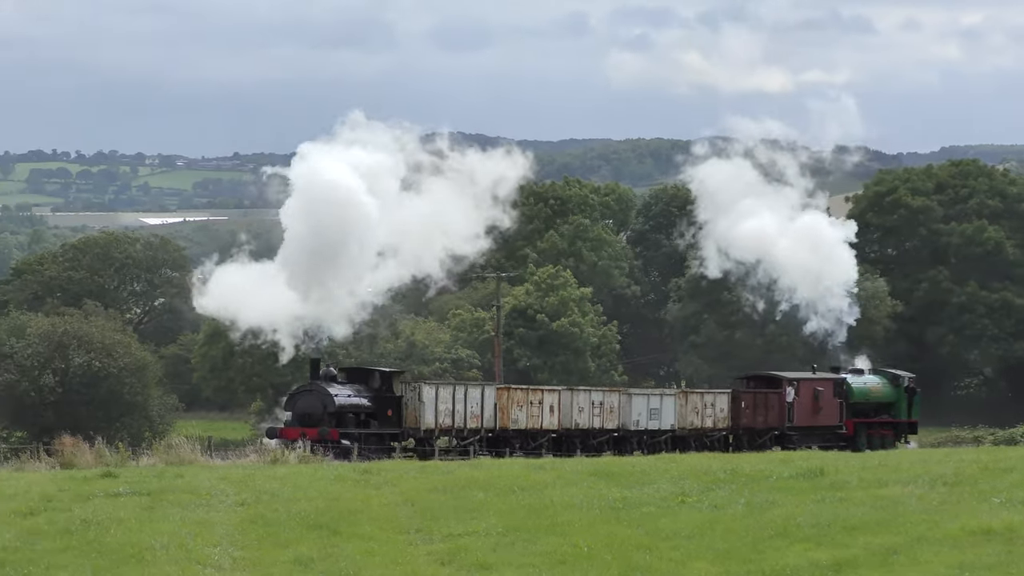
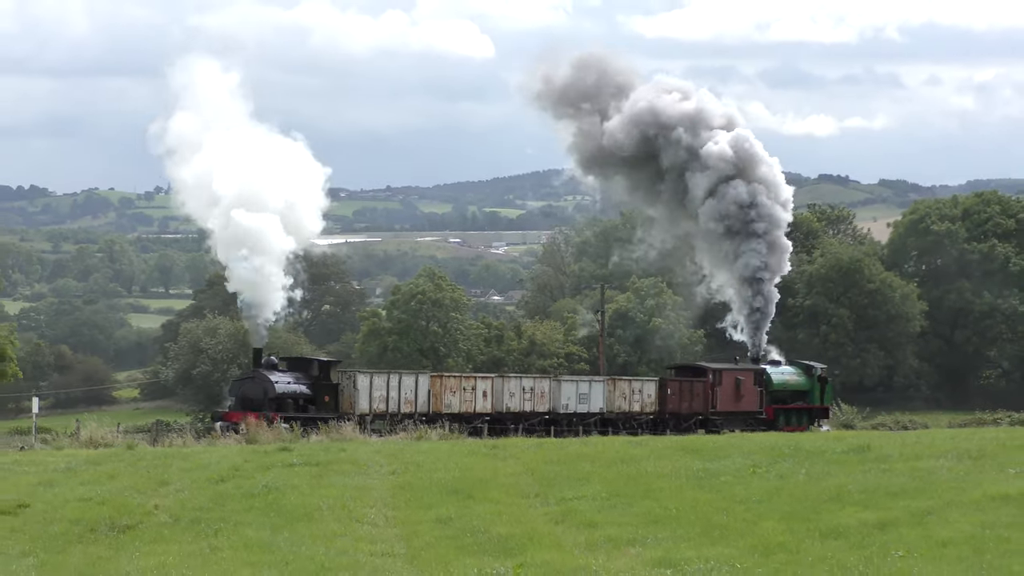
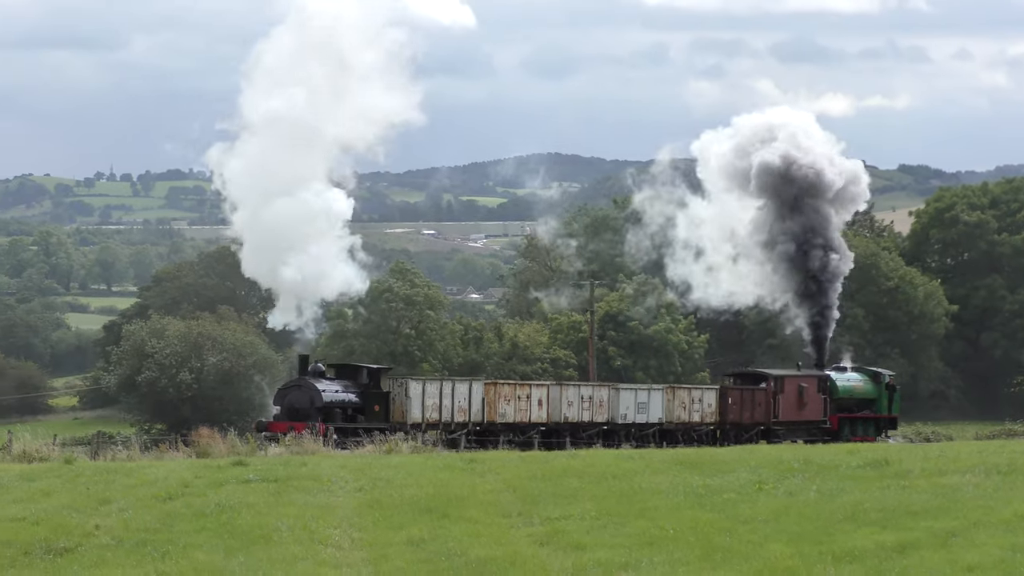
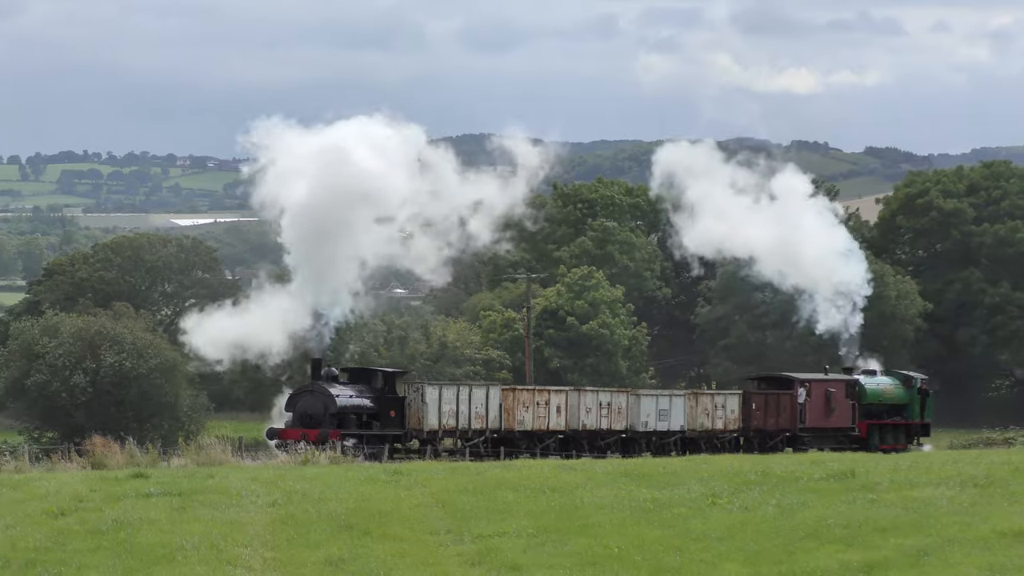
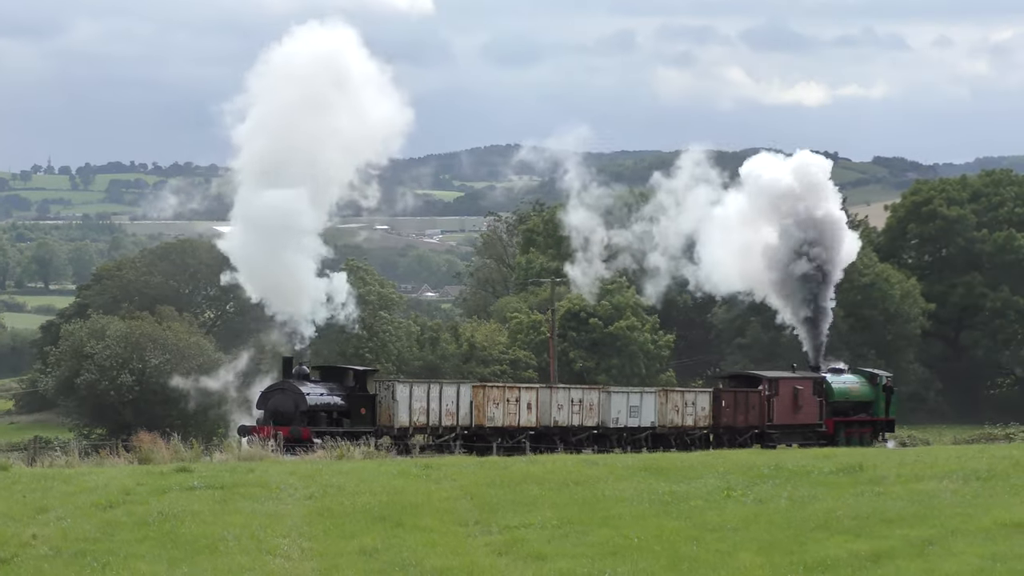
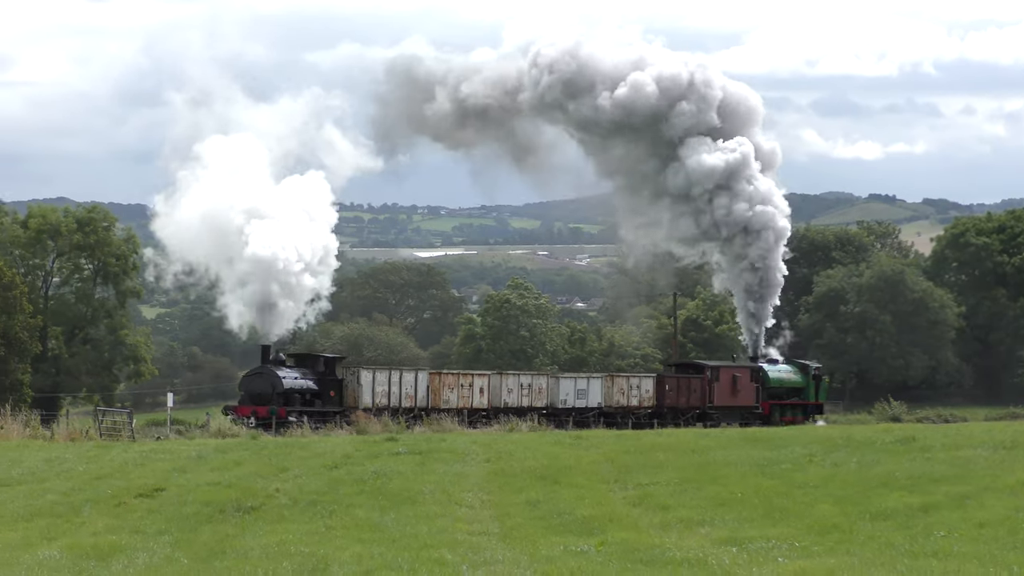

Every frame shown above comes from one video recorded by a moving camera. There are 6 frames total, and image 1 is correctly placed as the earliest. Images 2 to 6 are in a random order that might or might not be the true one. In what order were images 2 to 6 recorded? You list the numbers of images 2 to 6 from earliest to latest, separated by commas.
4, 5, 3, 2, 6
